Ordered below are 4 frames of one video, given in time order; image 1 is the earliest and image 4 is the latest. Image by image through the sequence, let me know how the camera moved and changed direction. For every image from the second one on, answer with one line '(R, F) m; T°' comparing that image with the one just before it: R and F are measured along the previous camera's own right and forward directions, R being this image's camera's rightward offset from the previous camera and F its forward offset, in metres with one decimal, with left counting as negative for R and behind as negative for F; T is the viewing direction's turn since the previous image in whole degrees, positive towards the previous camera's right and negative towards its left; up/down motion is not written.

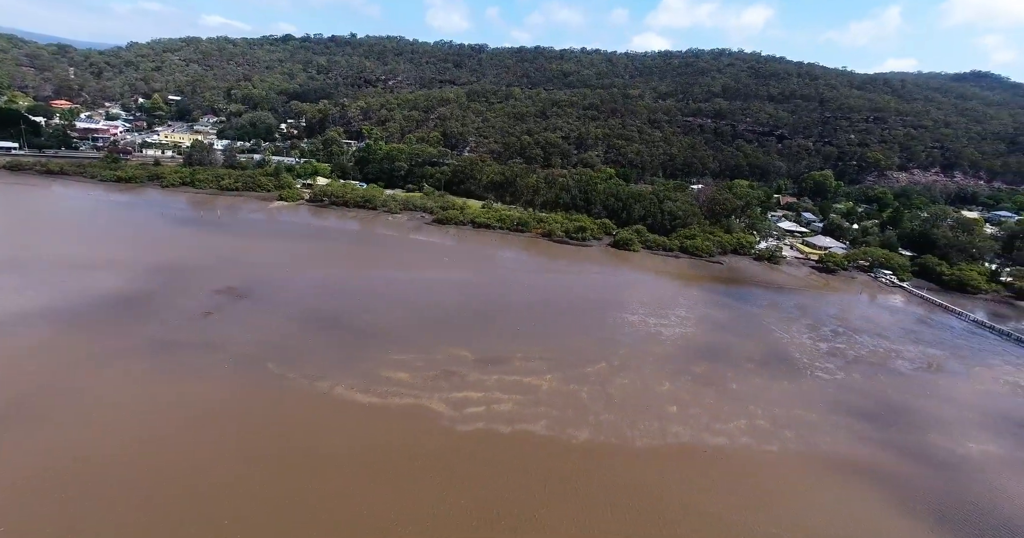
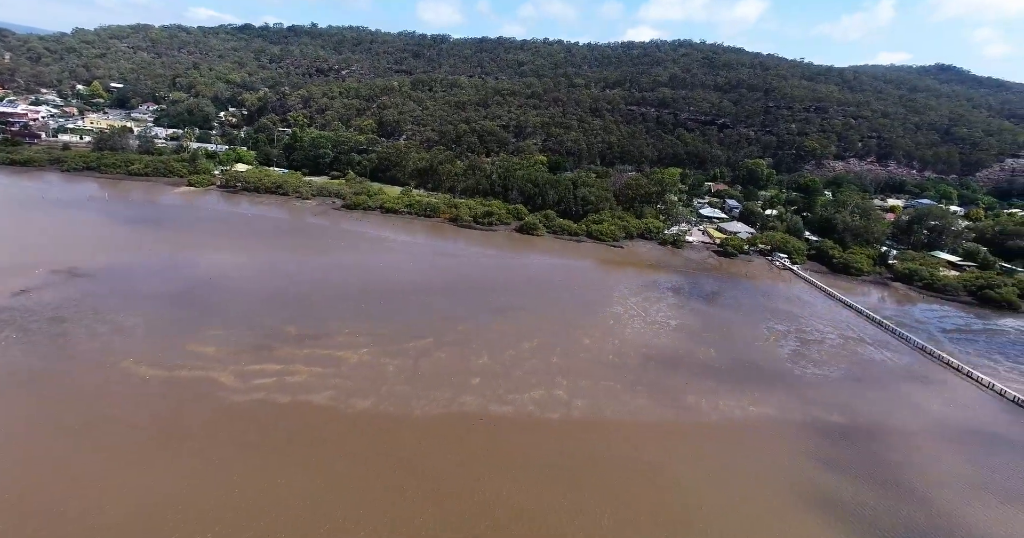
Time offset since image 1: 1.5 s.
(+5.8, -0.2) m; +1°
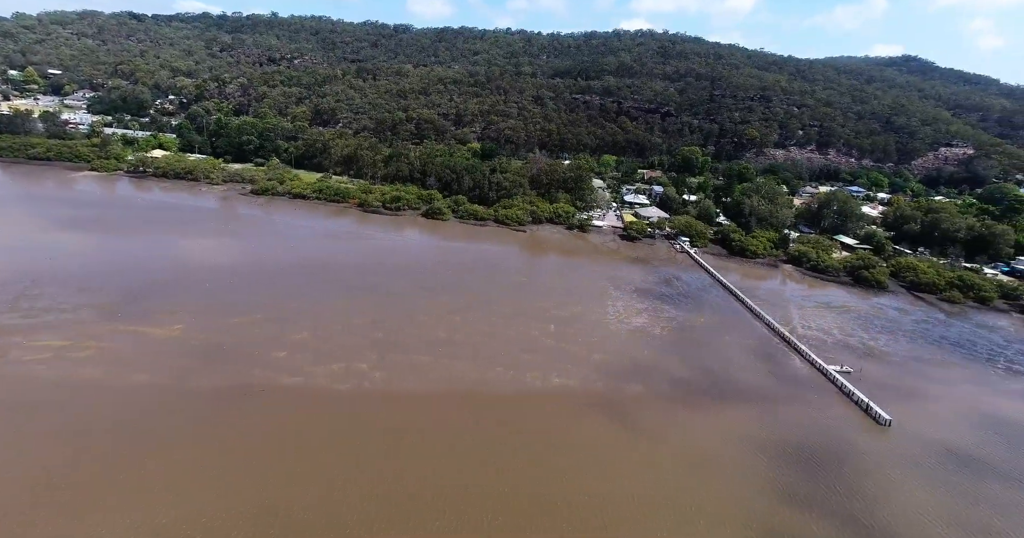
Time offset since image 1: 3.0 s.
(+5.8, 0.0) m; +1°
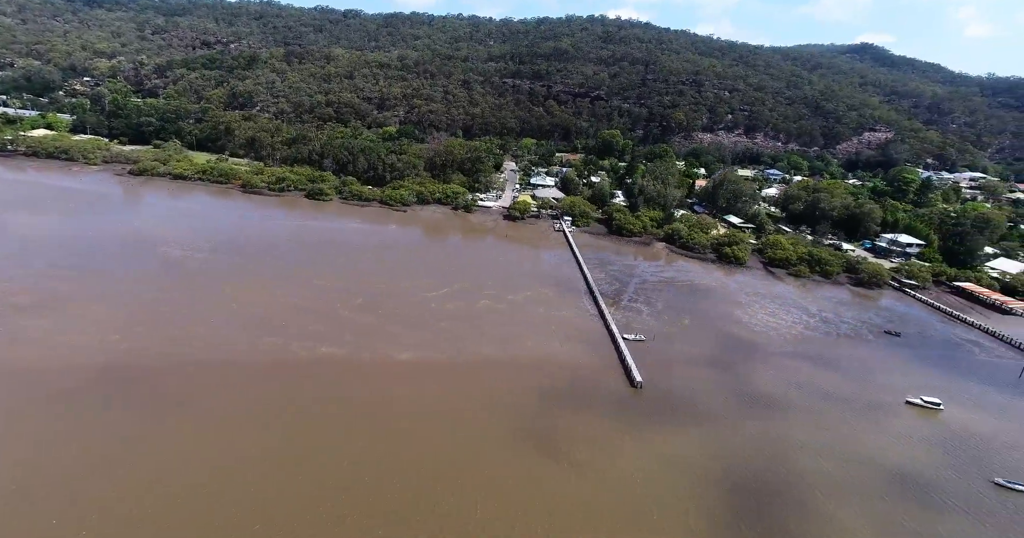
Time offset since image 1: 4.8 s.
(+6.7, +0.5) m; +2°
